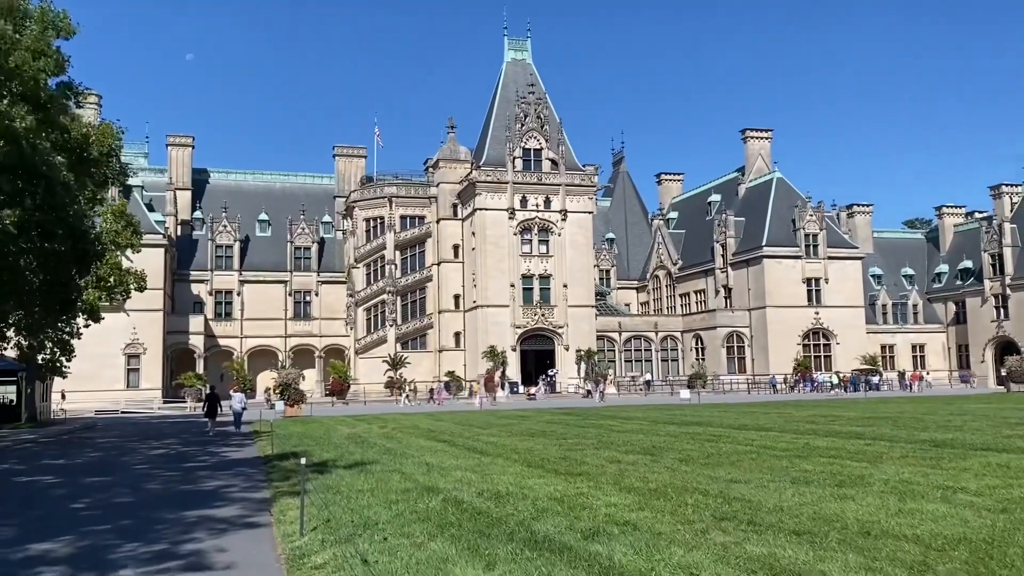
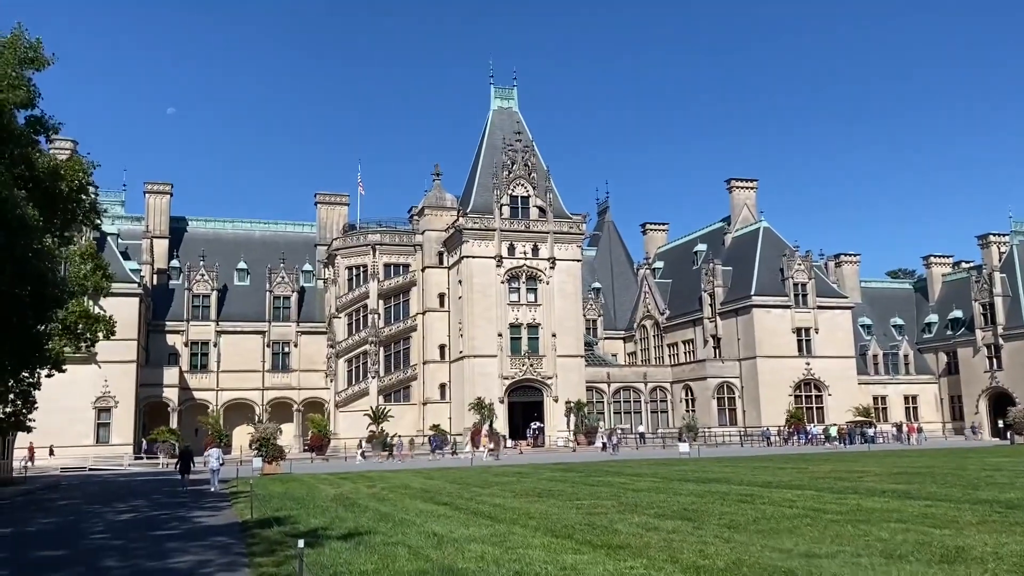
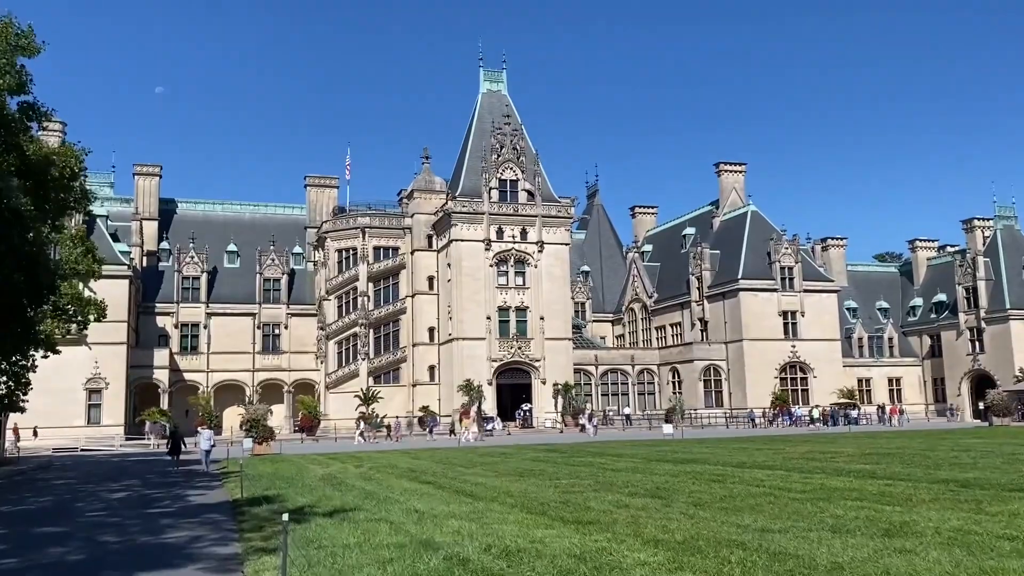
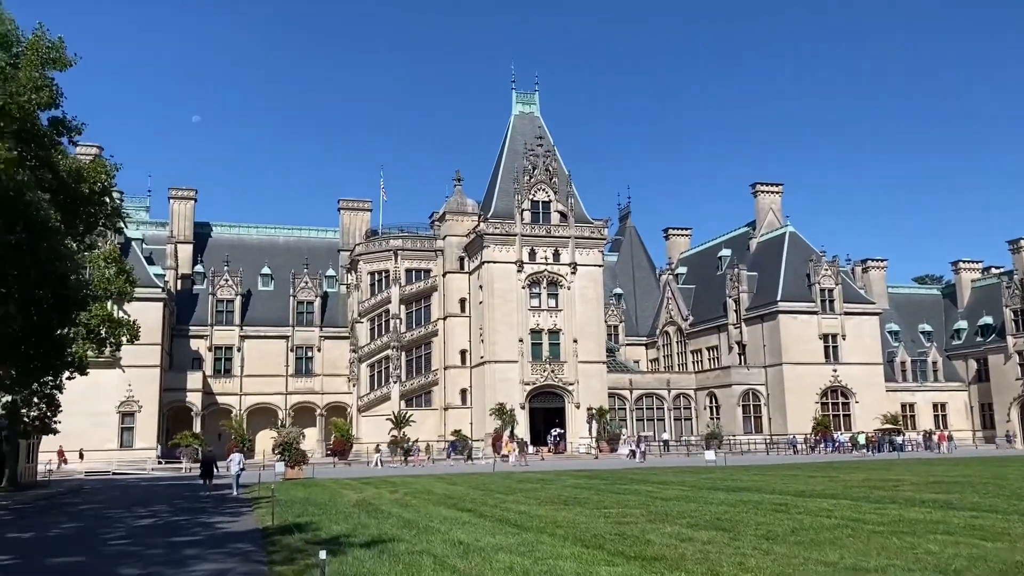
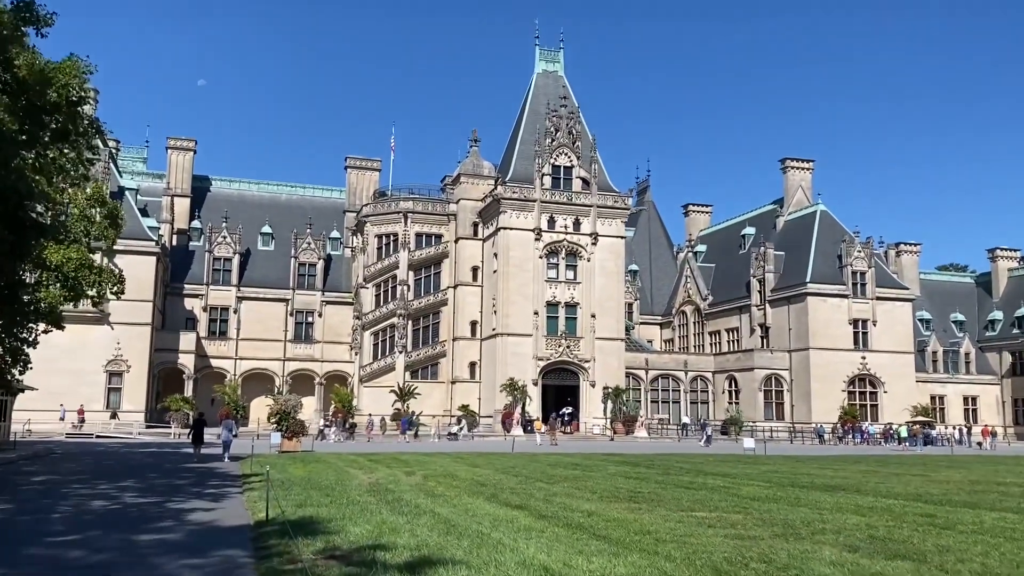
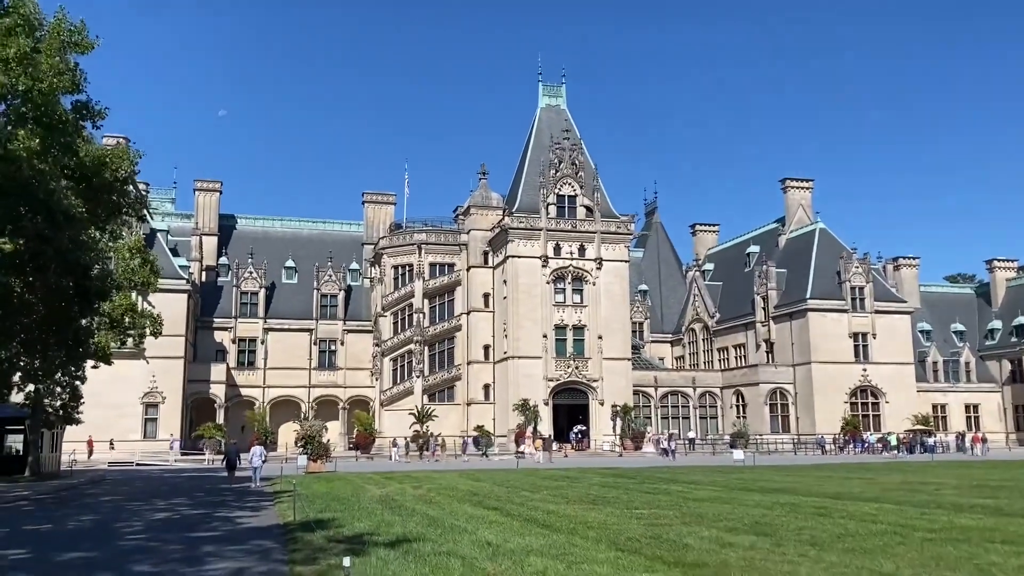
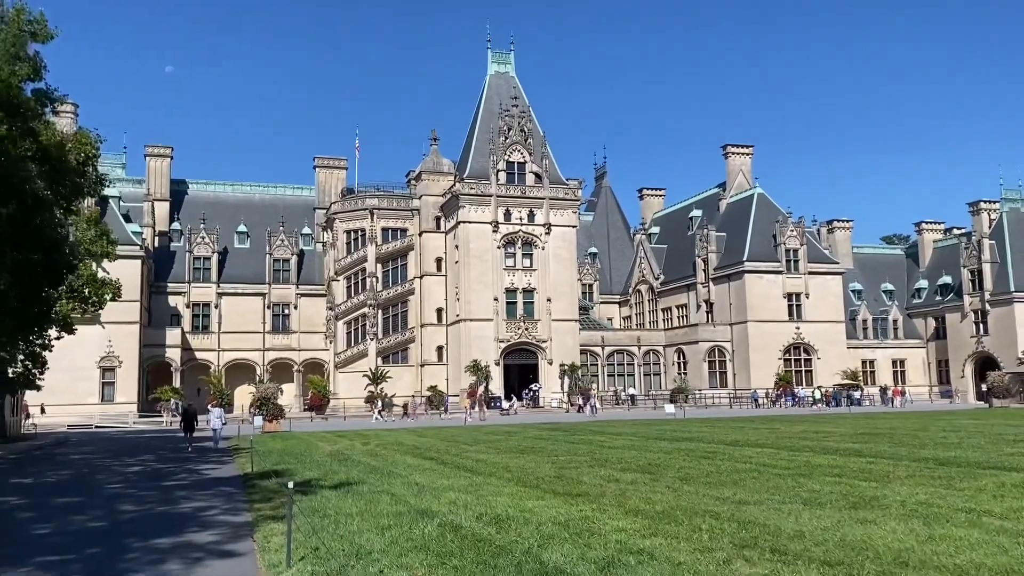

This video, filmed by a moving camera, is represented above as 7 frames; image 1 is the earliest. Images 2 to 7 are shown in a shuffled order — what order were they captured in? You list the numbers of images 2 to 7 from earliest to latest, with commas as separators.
7, 3, 2, 4, 6, 5
